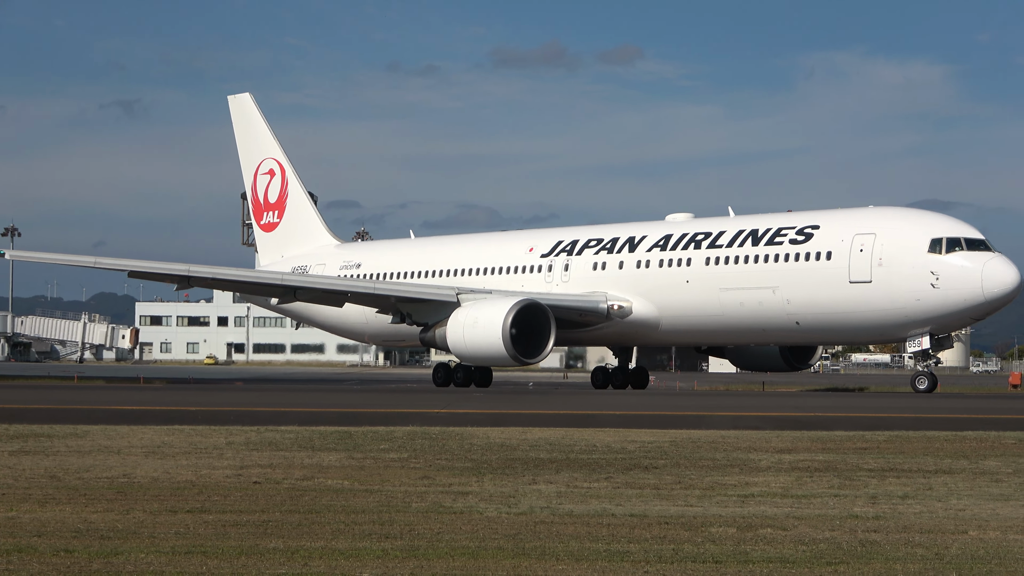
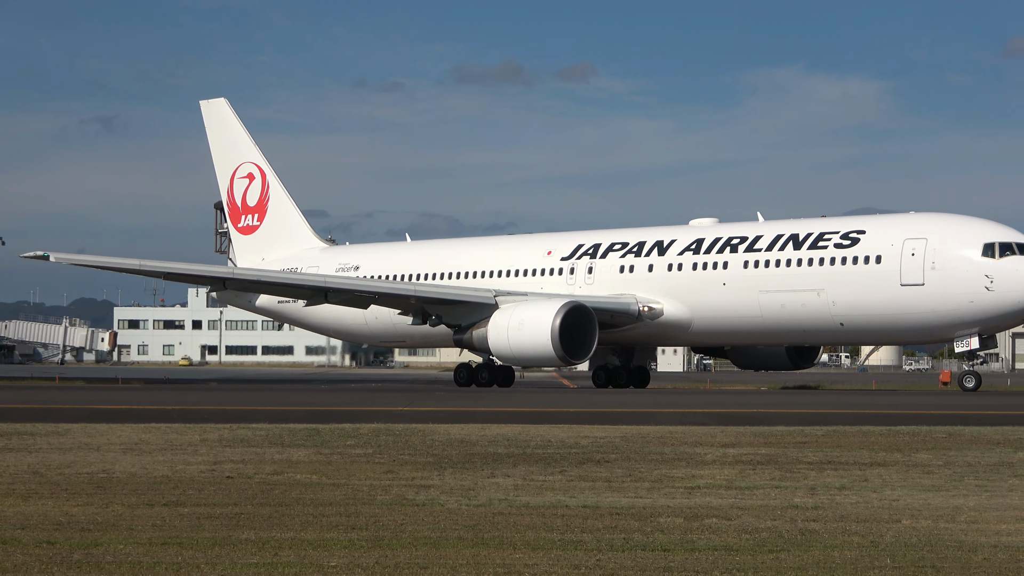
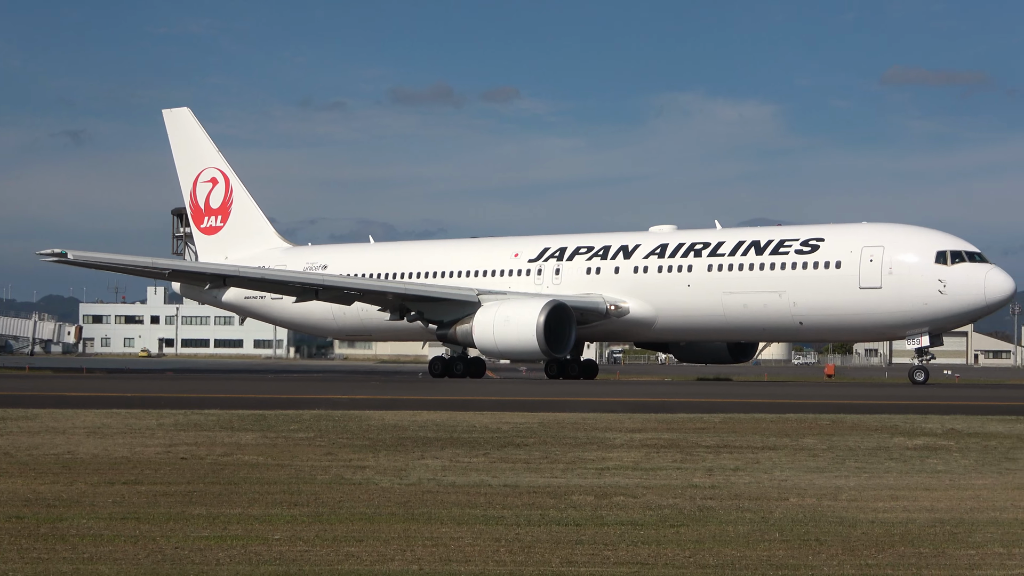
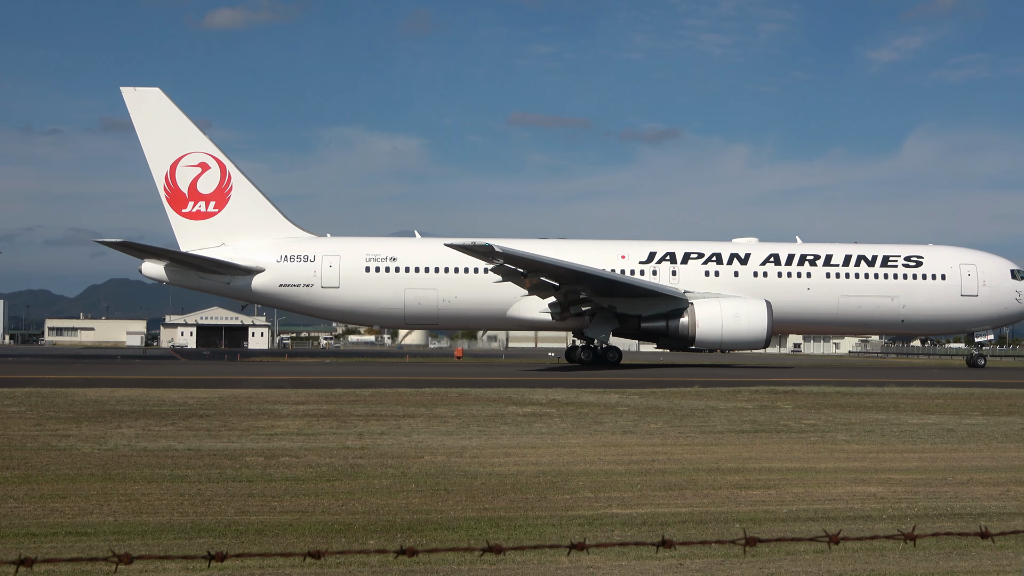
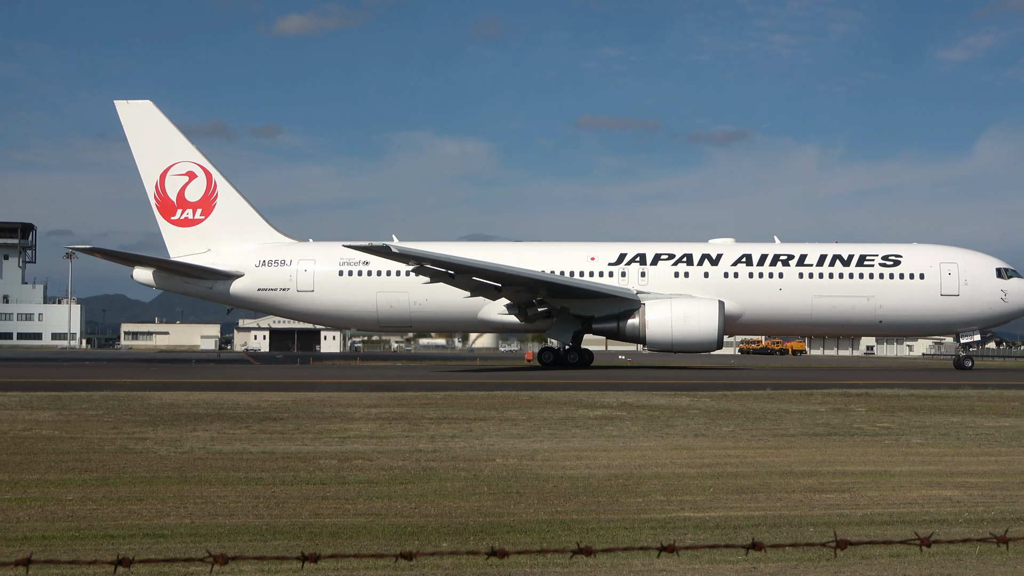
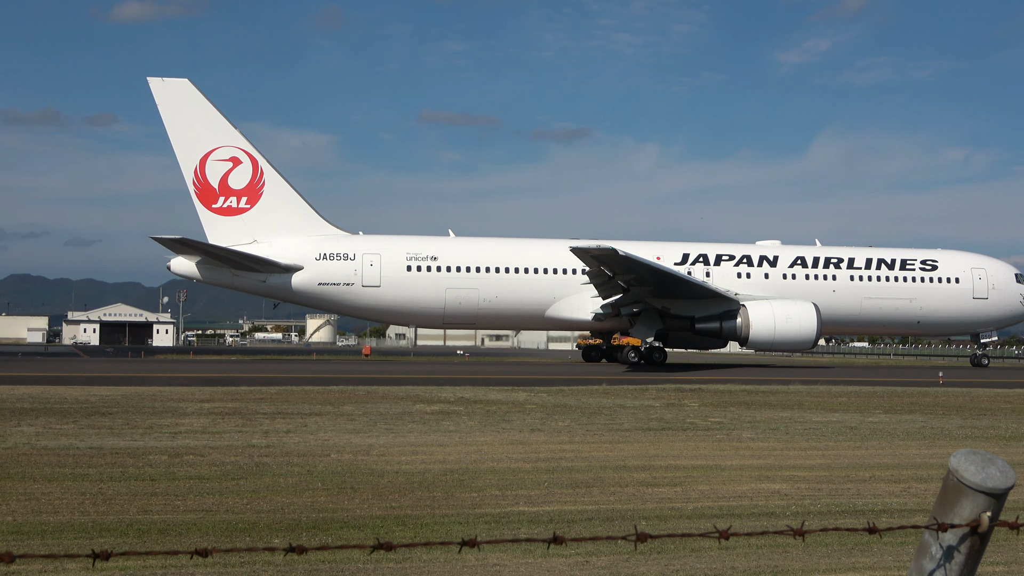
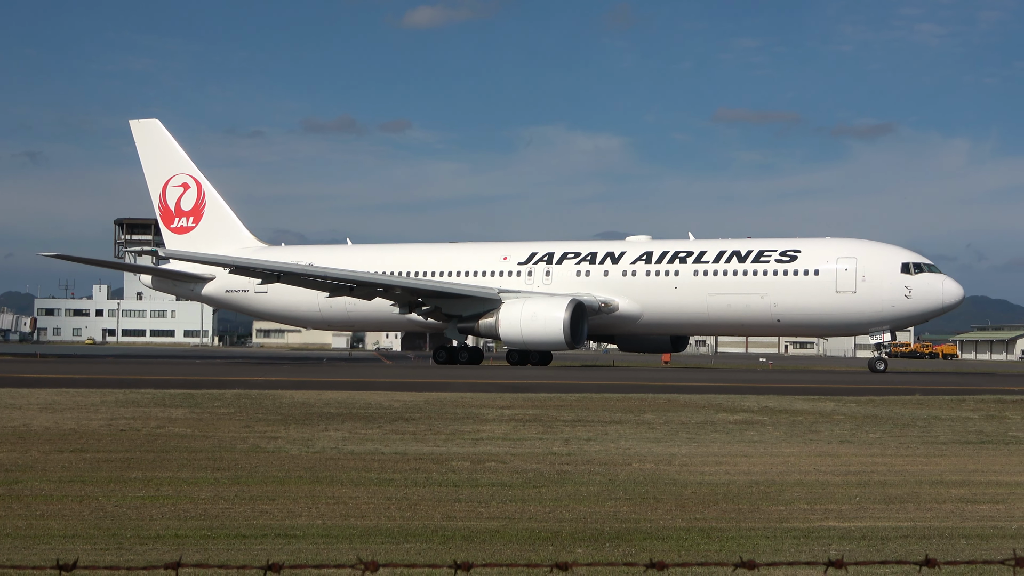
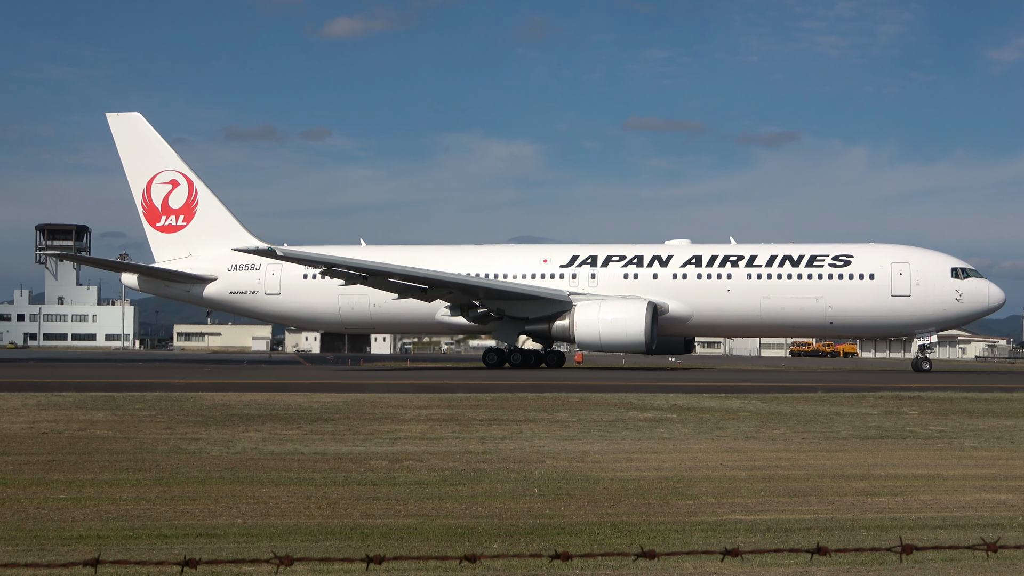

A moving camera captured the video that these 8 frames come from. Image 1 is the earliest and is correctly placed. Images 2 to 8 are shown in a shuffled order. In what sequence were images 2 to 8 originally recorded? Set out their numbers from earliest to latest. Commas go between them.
2, 3, 7, 8, 5, 4, 6
